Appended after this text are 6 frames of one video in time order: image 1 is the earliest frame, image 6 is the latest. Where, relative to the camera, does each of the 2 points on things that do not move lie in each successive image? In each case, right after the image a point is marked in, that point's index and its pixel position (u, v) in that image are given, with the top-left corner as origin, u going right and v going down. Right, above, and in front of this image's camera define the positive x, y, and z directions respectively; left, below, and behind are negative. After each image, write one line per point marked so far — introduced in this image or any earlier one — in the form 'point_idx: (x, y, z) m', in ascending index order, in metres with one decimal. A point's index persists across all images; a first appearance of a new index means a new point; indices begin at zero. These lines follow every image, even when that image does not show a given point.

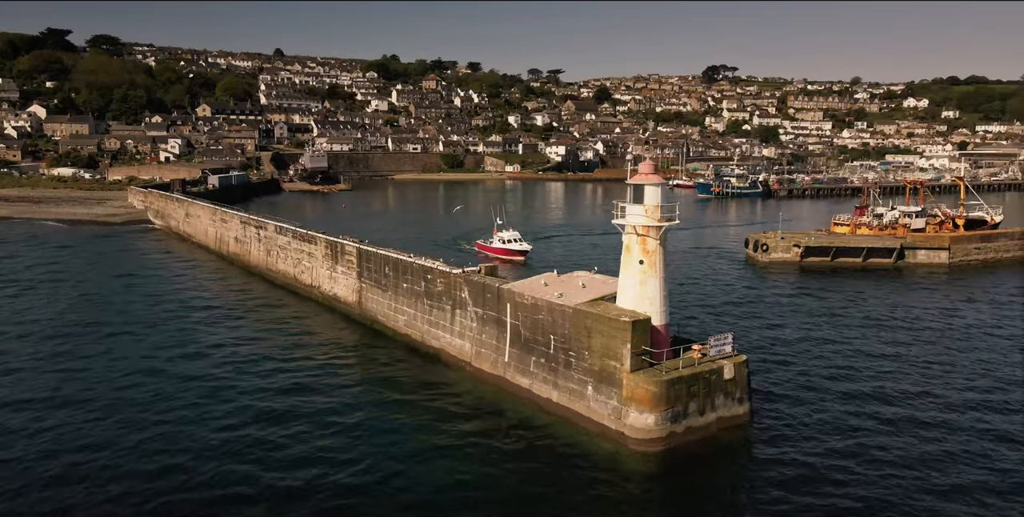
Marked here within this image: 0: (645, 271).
0: (+2.7, -0.2, +14.6) m
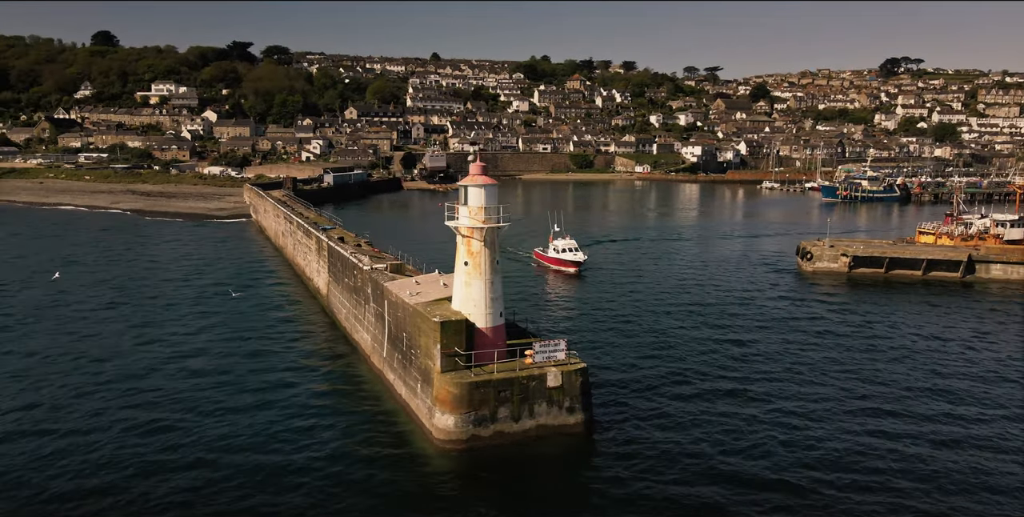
0: (-0.9, -0.3, +14.6) m
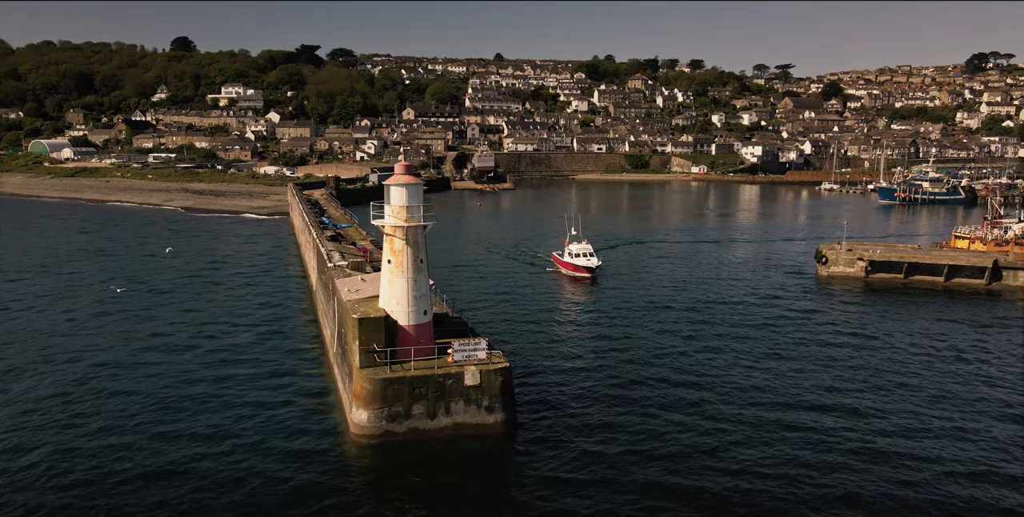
0: (-2.4, -0.2, +14.8) m
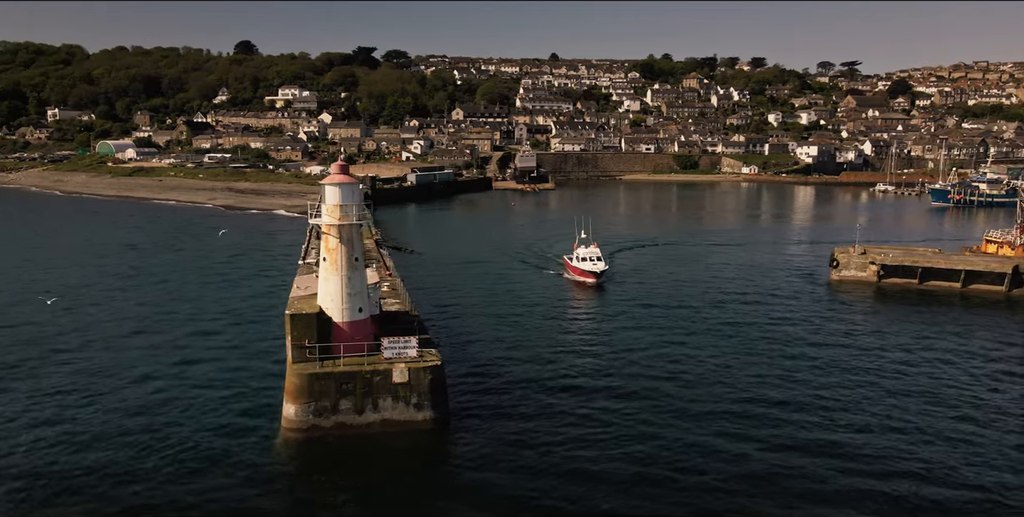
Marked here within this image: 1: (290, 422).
0: (-3.8, -0.2, +15.1) m
1: (-4.5, -3.3, +14.6) m
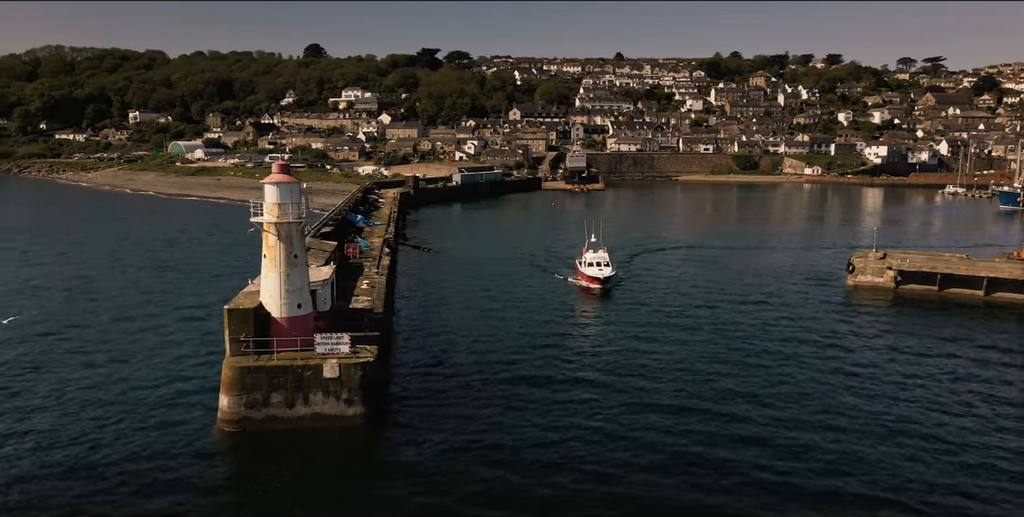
0: (-5.2, -0.1, +15.5) m
1: (-6.0, -3.2, +15.1) m
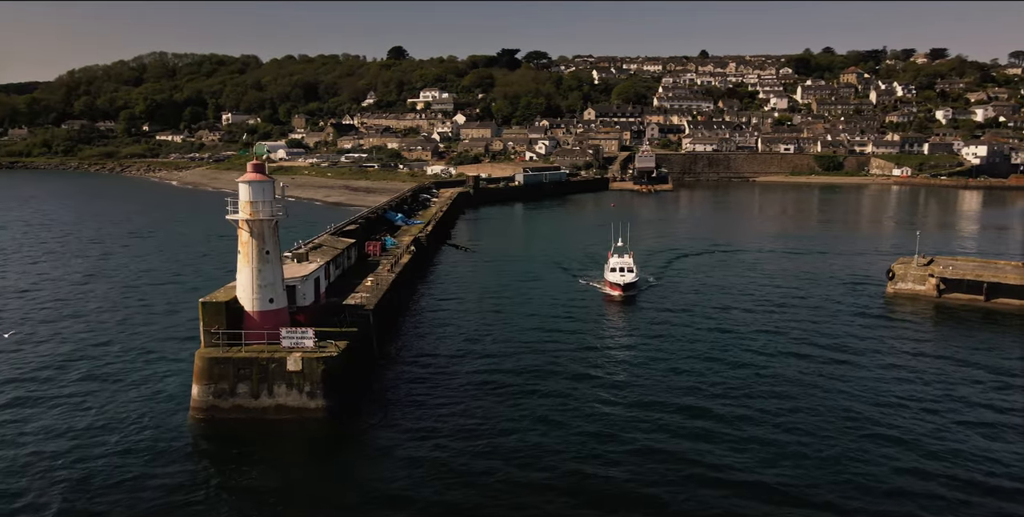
0: (-6.0, 0.0, +16.2) m
1: (-6.8, -3.1, +15.8) m
